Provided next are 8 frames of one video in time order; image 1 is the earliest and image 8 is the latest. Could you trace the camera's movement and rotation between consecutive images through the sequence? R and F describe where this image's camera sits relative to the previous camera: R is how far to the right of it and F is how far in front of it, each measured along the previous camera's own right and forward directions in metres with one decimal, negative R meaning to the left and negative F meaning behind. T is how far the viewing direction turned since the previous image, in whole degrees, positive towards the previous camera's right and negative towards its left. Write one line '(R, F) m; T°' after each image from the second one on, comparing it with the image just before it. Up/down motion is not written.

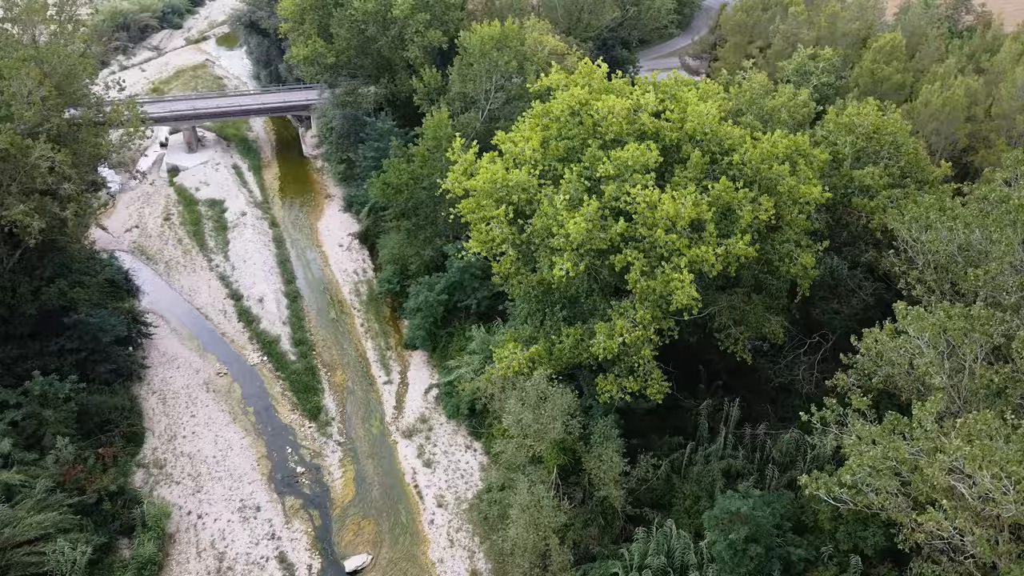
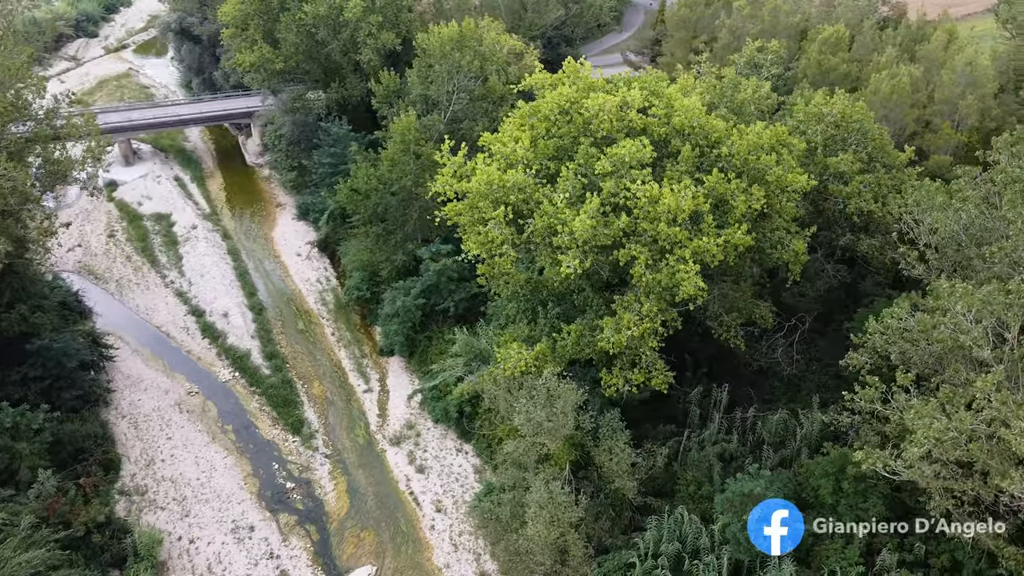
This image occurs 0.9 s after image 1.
(-1.9, 0.0) m; +5°
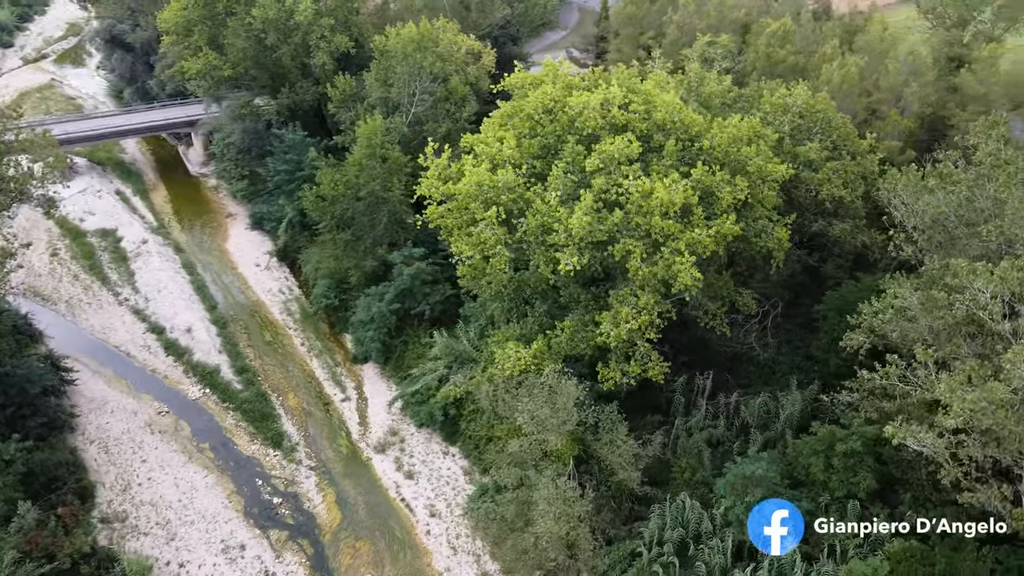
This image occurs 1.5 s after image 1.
(-1.6, 0.0) m; +5°
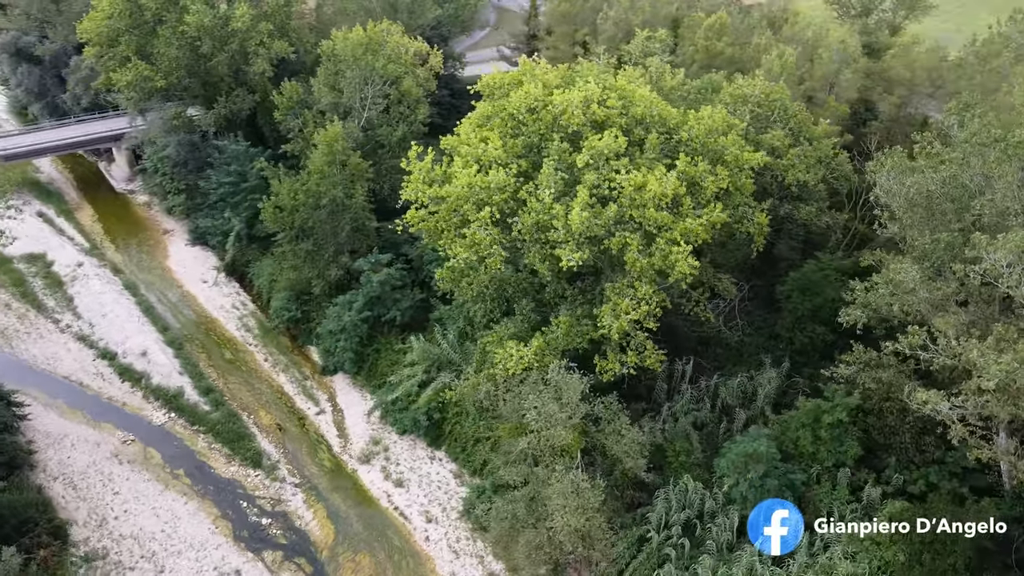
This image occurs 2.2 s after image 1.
(-2.1, 0.0) m; +6°
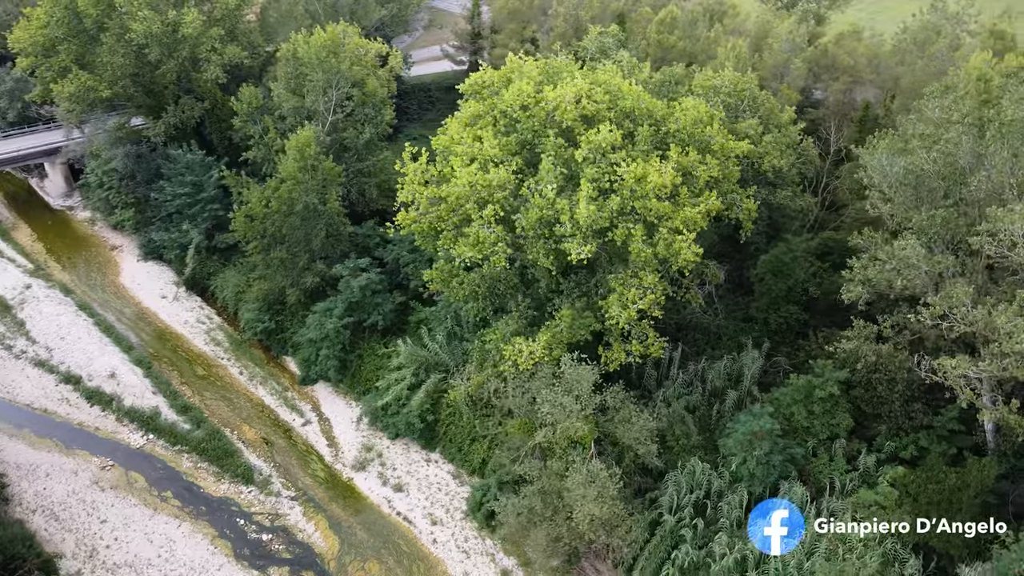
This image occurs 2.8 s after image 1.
(-2.1, 0.0) m; +5°
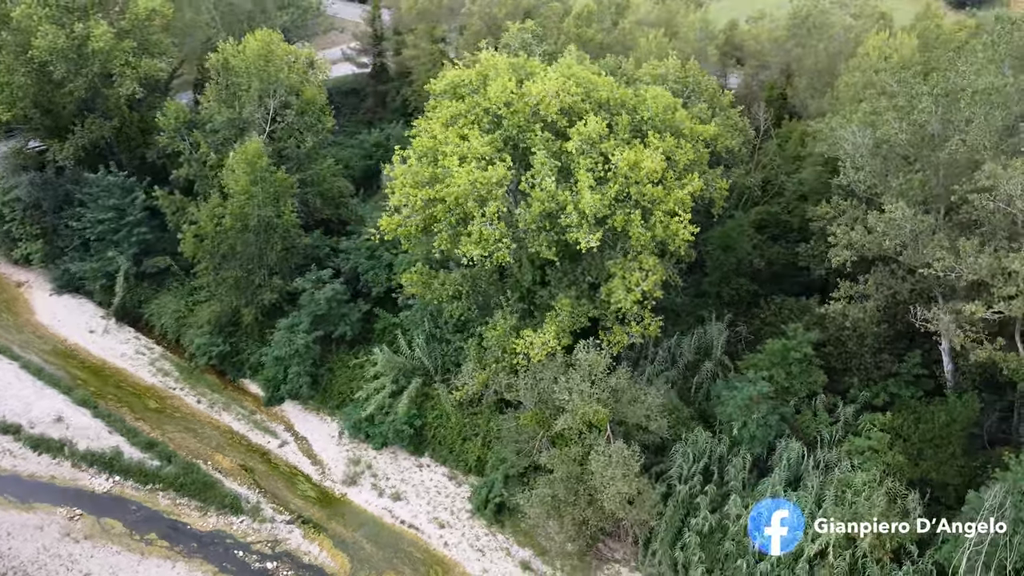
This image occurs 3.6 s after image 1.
(-3.5, 0.0) m; +9°
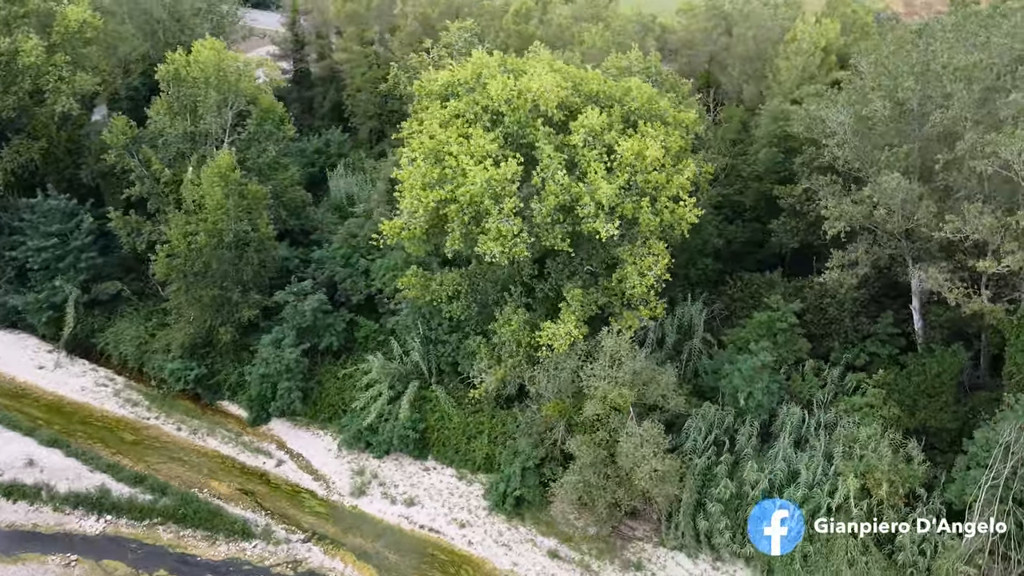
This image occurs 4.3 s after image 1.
(-3.4, 0.0) m; +8°
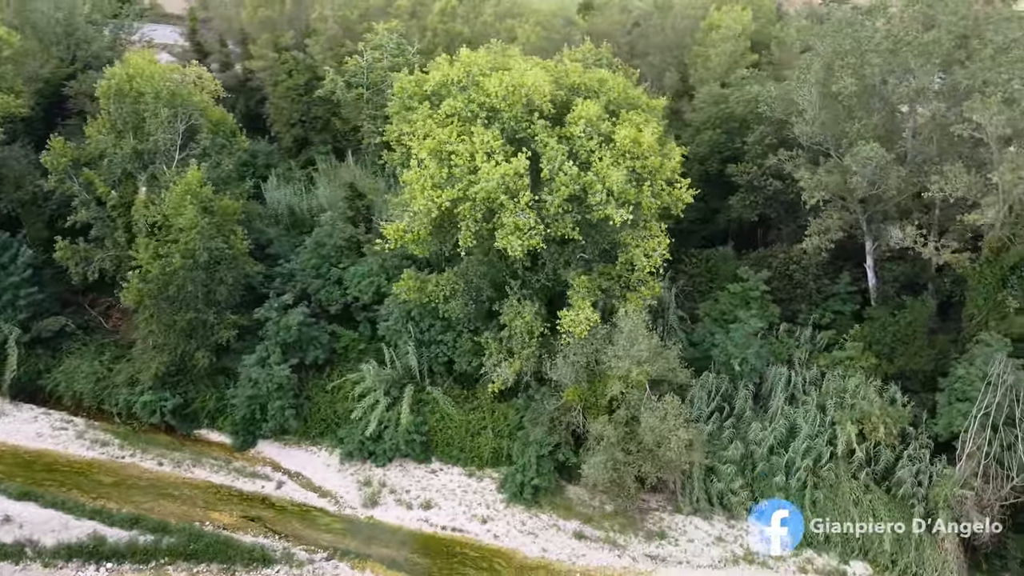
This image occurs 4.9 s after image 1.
(-4.0, 0.0) m; +9°
